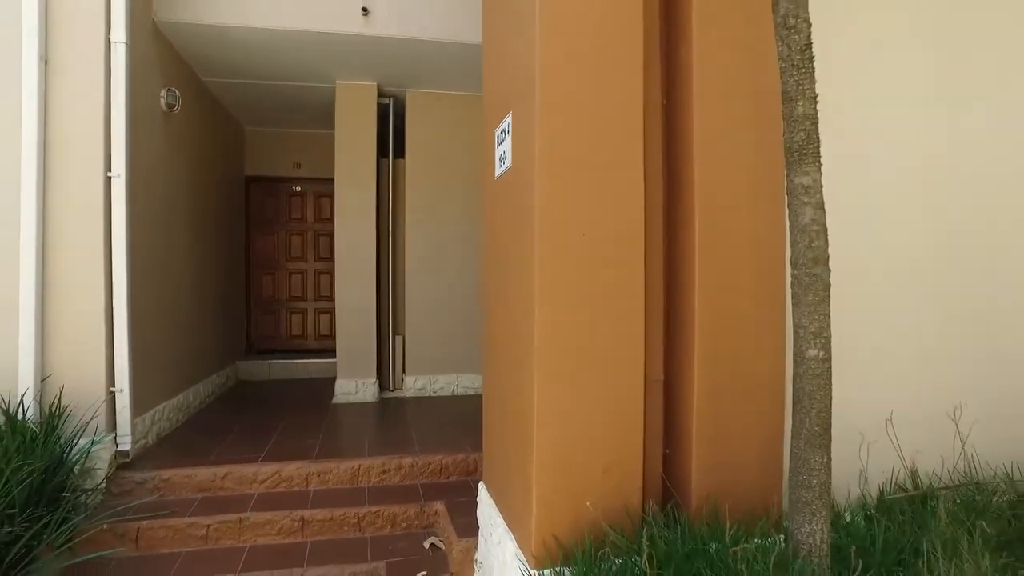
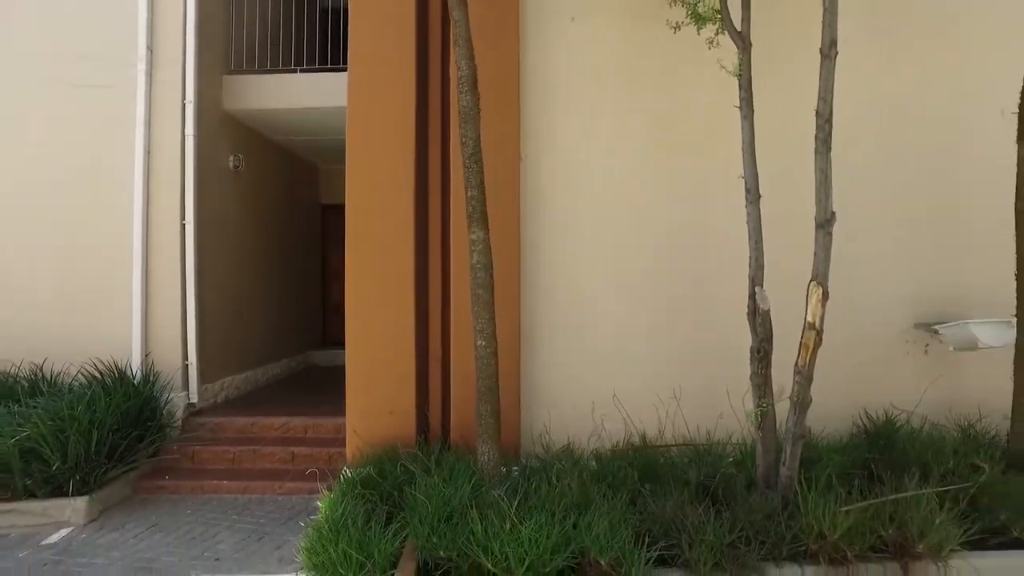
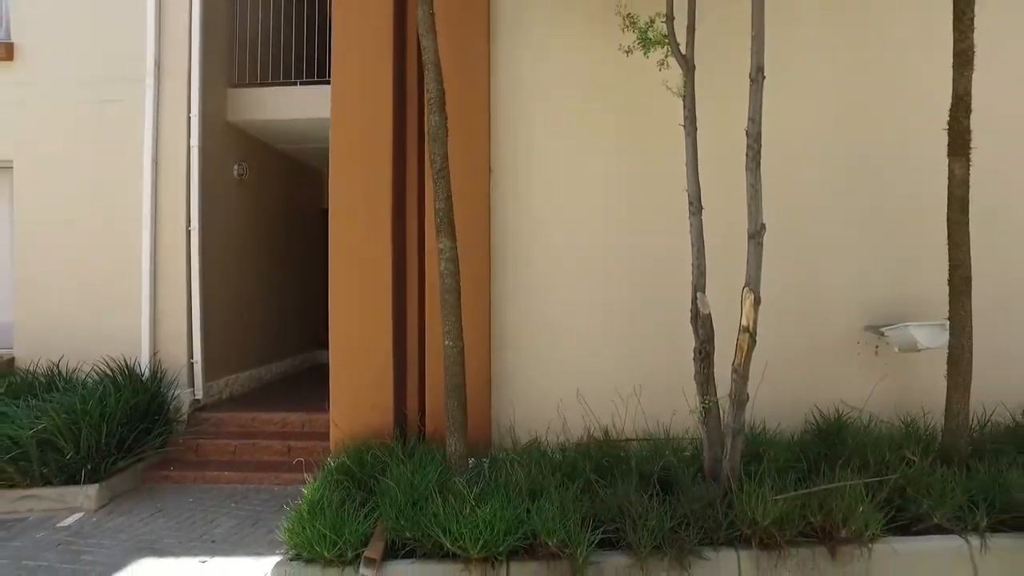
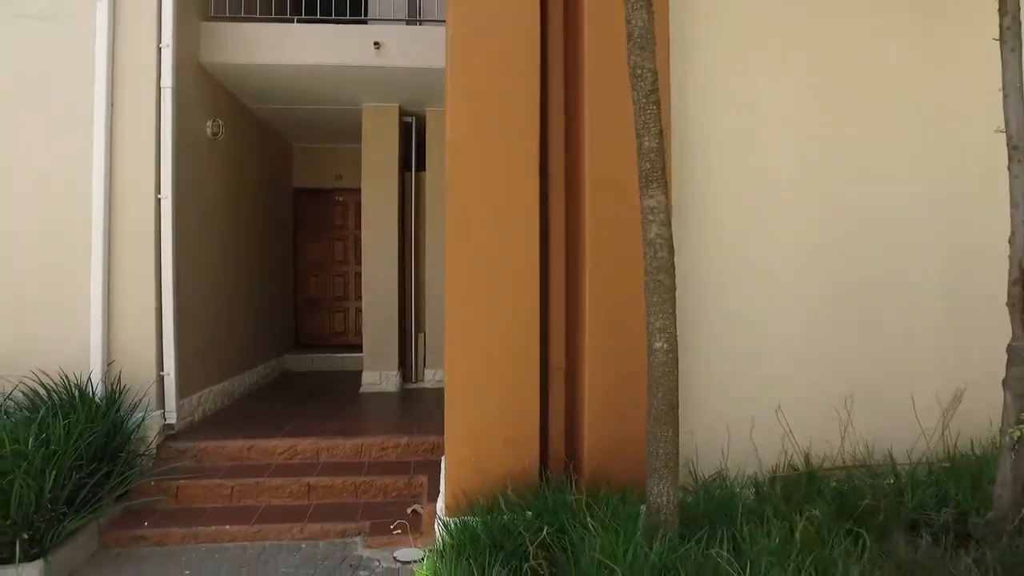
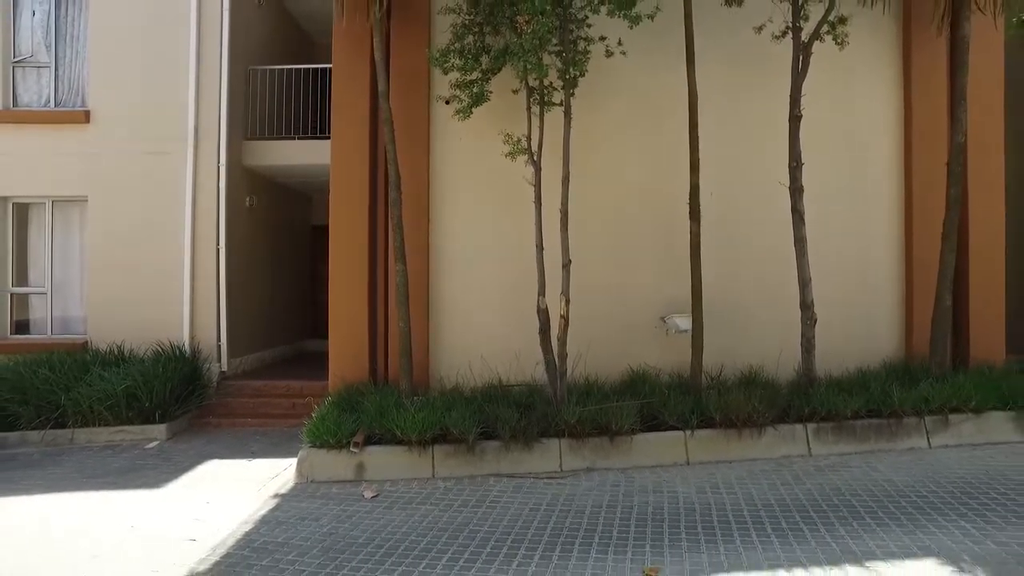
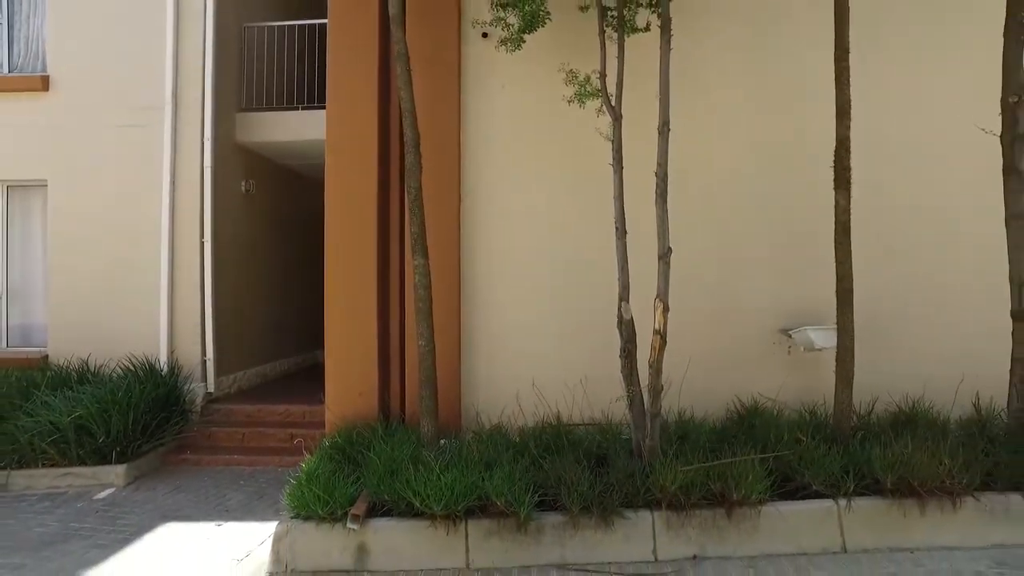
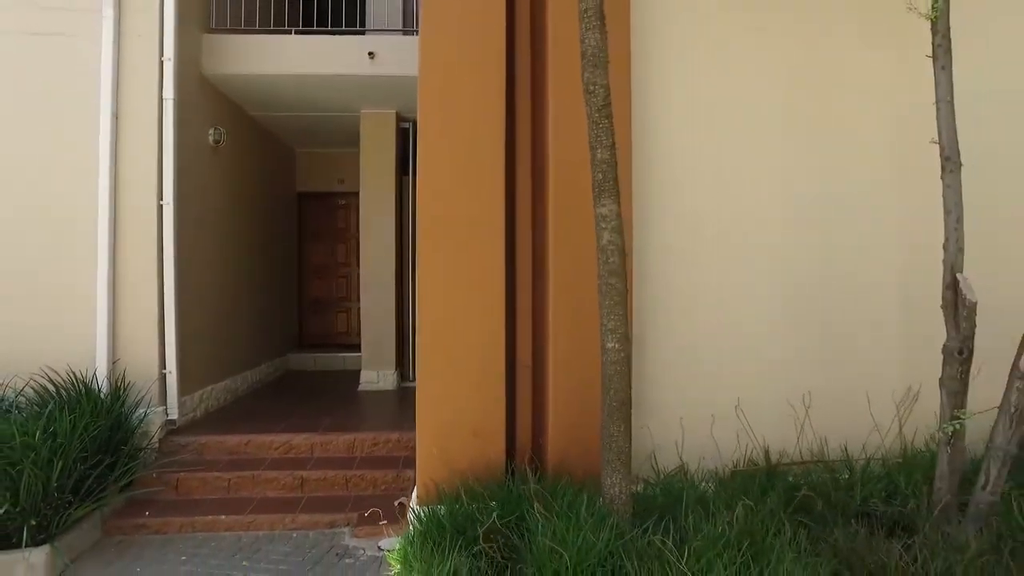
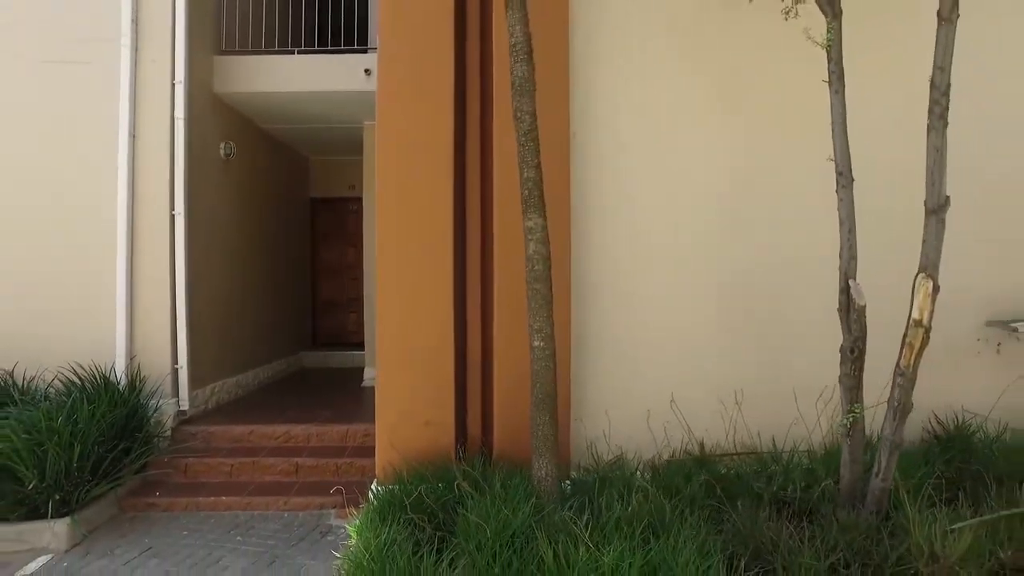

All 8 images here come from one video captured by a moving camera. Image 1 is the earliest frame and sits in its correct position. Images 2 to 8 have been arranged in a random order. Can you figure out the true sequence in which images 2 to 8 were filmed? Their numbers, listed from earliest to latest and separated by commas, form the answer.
4, 7, 8, 2, 3, 6, 5
